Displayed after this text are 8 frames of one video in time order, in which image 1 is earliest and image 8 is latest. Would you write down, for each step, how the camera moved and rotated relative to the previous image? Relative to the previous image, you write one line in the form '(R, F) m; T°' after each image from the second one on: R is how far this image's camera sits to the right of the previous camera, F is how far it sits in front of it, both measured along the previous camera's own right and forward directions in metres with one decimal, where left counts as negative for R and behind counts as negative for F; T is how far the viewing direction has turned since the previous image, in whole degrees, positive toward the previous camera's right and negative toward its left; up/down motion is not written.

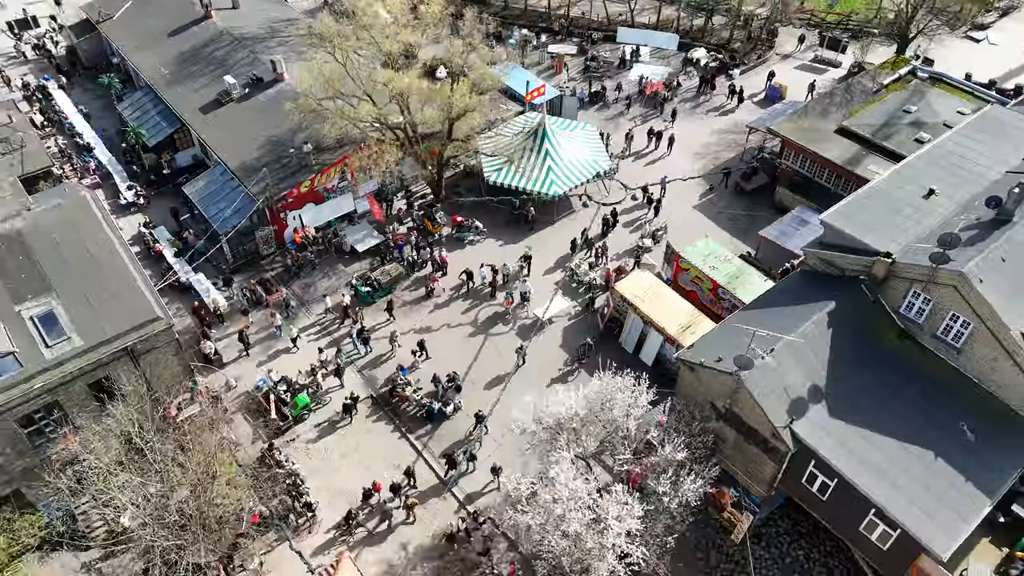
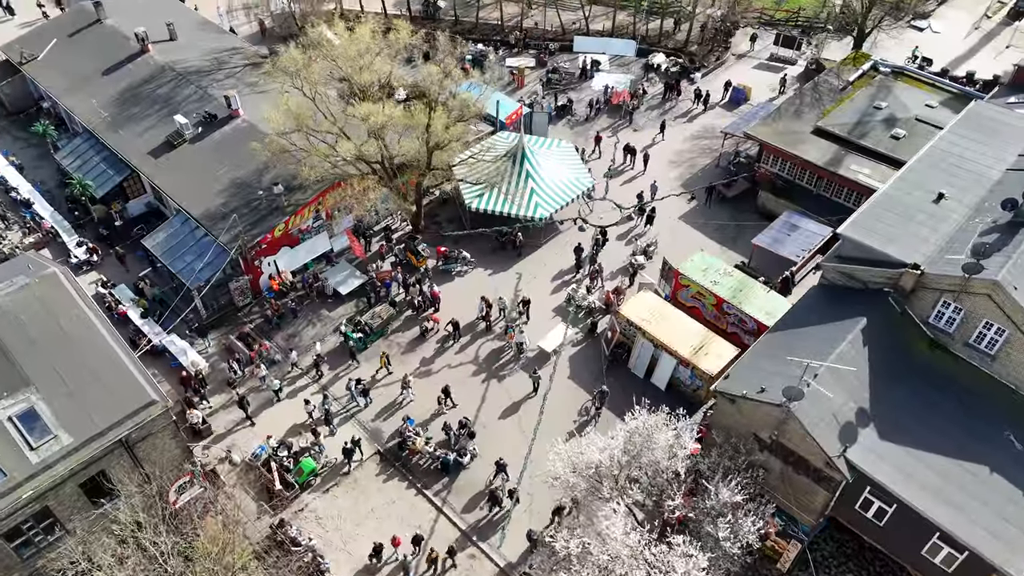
(-2.5, +1.5) m; +5°
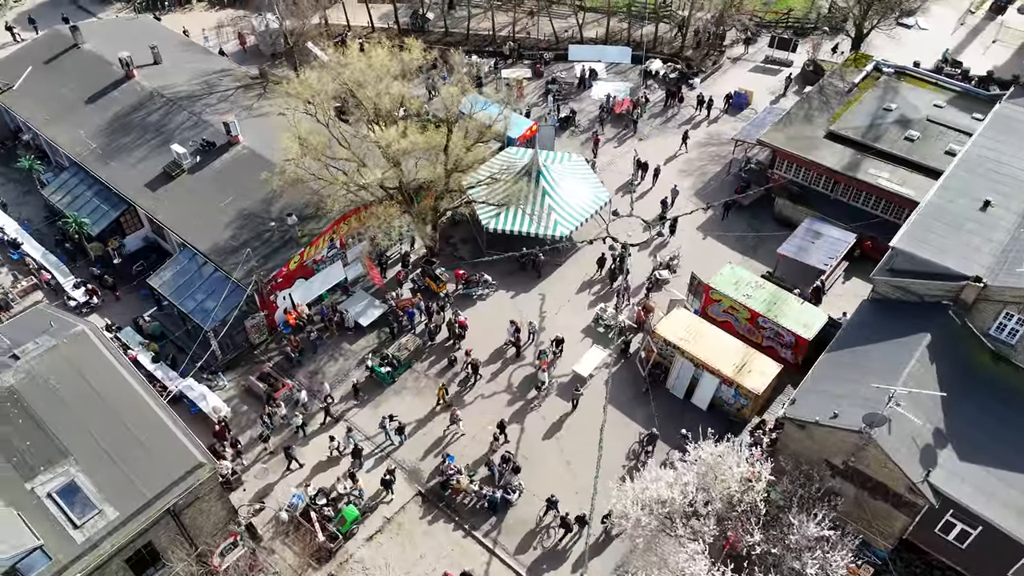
(-2.6, +1.1) m; +3°
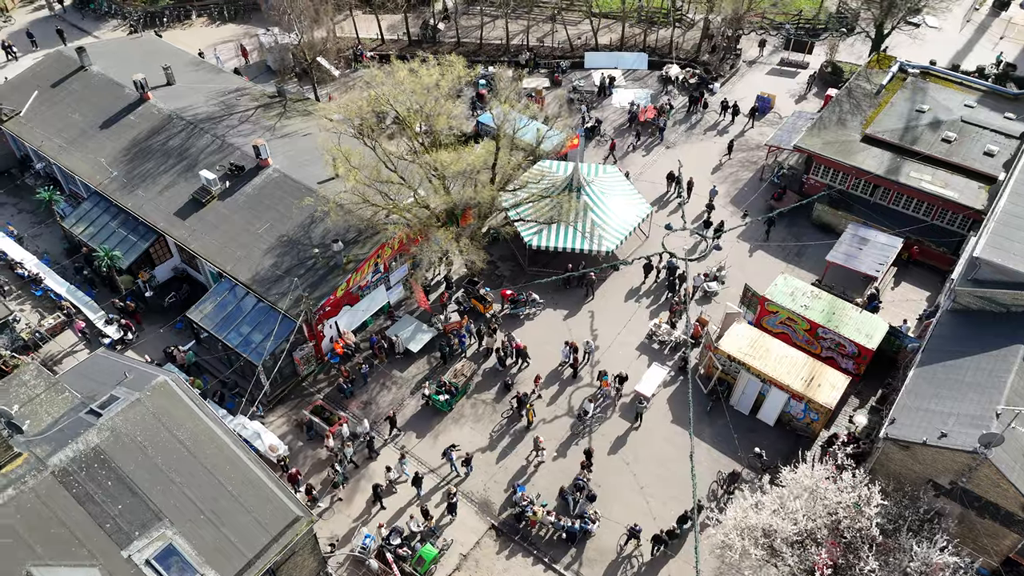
(-3.2, +0.8) m; +2°
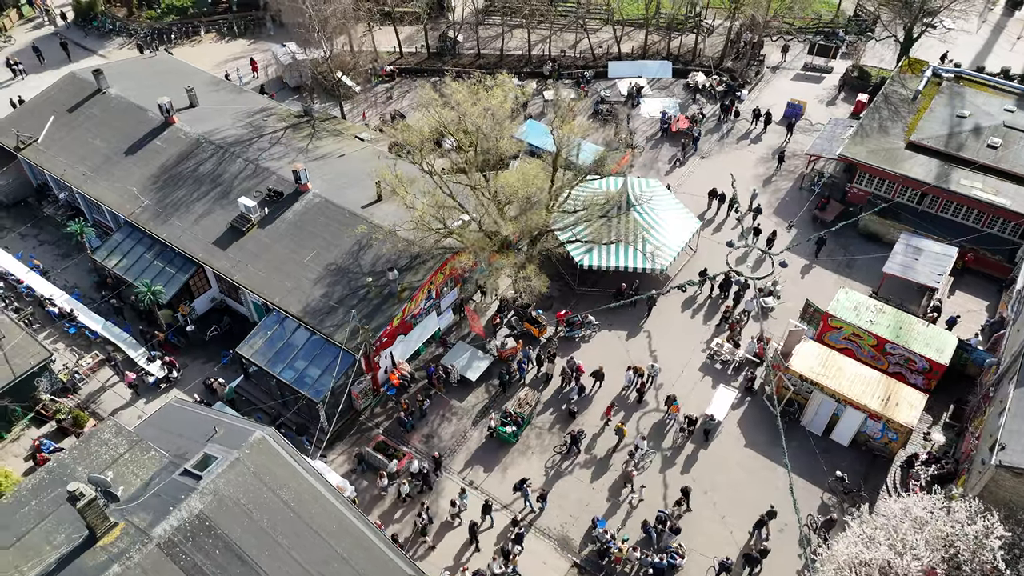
(-3.2, +0.9) m; +2°
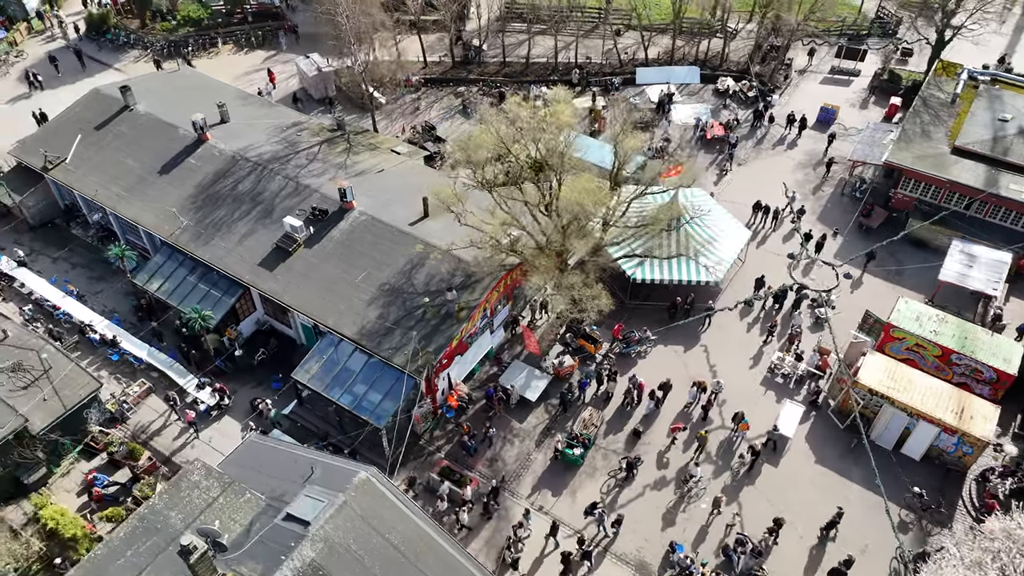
(-2.8, +0.7) m; +1°
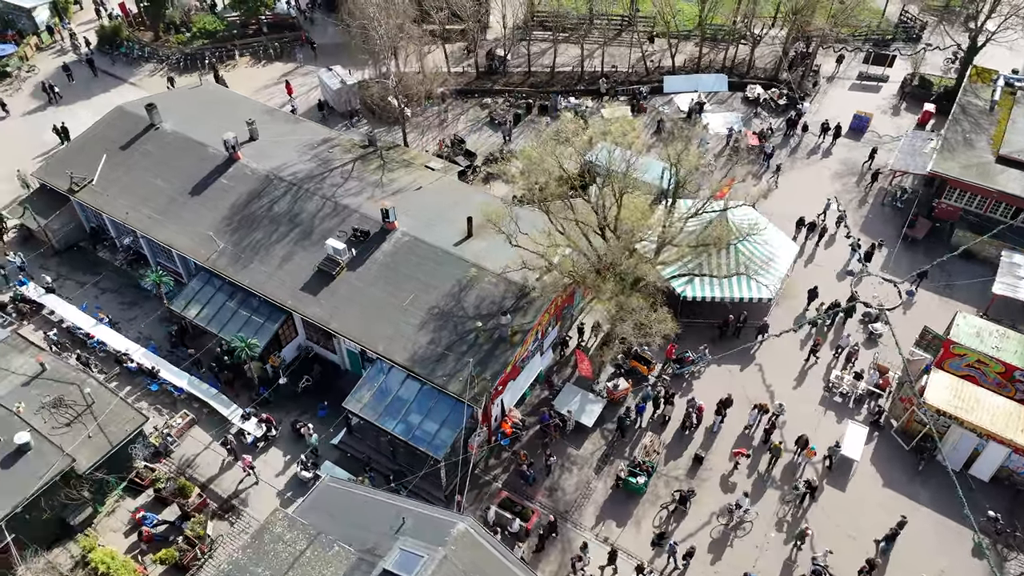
(-2.4, +0.8) m; +1°
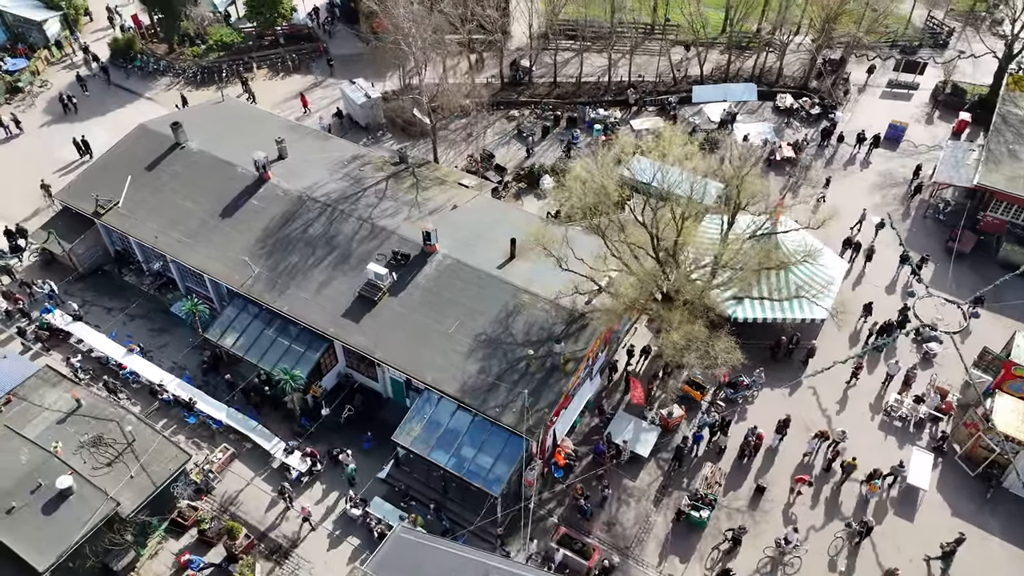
(-2.1, +1.0) m; 0°
